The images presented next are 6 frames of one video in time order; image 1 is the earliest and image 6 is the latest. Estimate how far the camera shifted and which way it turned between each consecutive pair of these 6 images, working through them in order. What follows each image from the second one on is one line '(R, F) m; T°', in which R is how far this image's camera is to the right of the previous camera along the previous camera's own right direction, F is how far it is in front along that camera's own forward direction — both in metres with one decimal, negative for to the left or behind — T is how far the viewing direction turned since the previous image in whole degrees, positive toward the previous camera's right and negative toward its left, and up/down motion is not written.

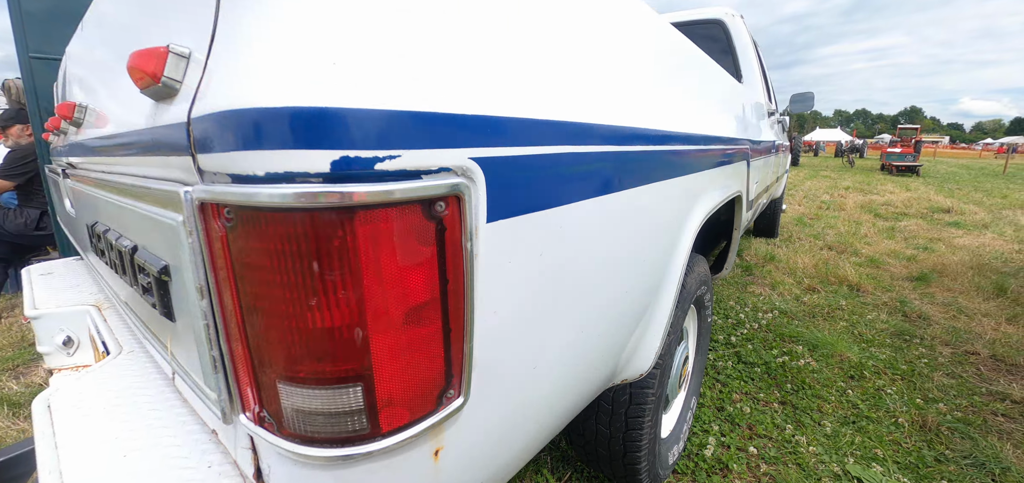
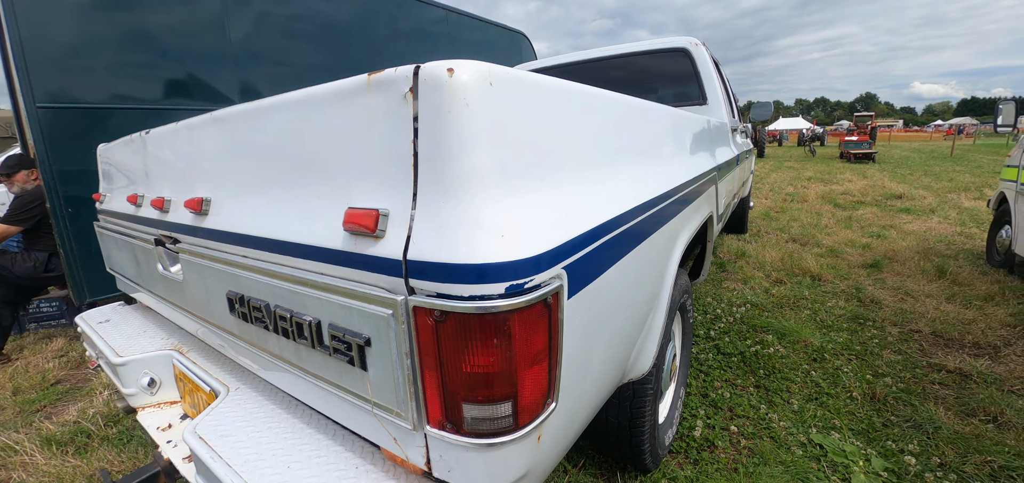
(-0.1, -0.2) m; +3°
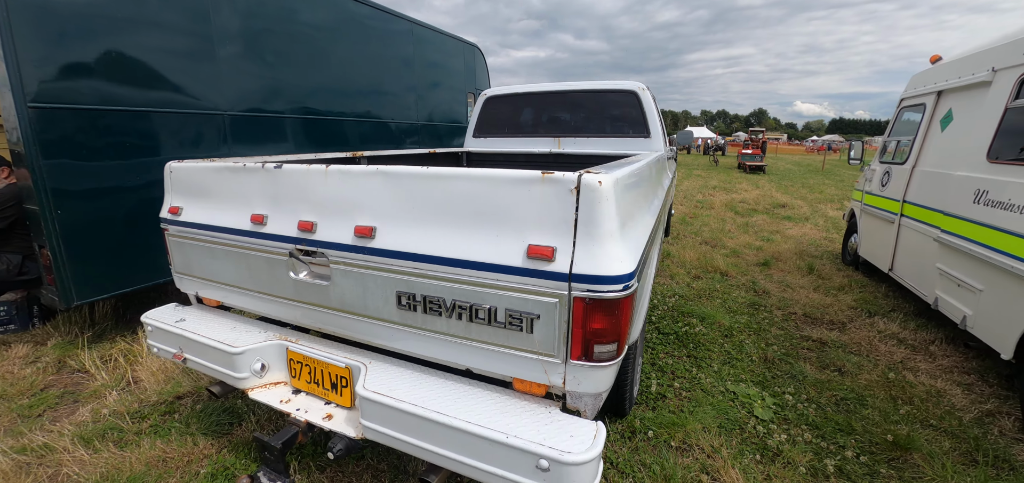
(-0.5, -0.5) m; +10°
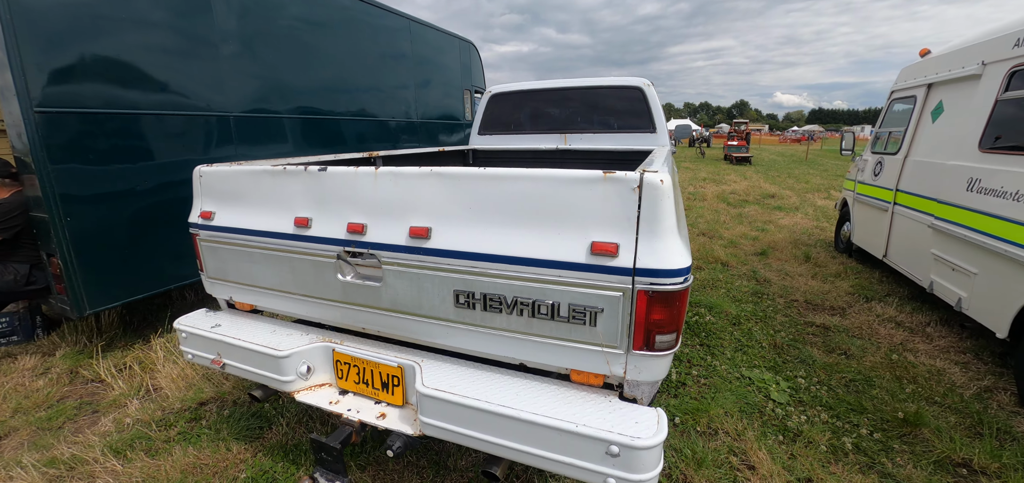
(-0.2, 0.0) m; +2°
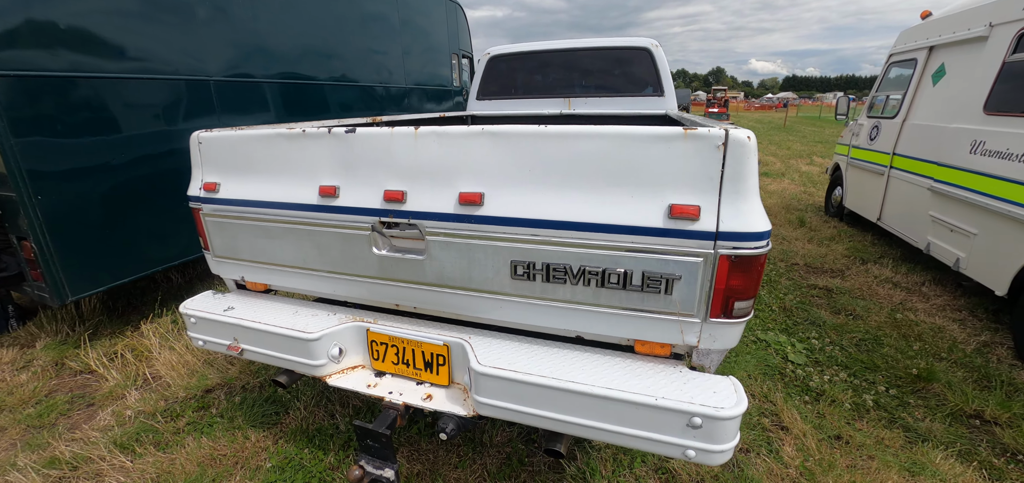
(-0.2, +0.1) m; +3°
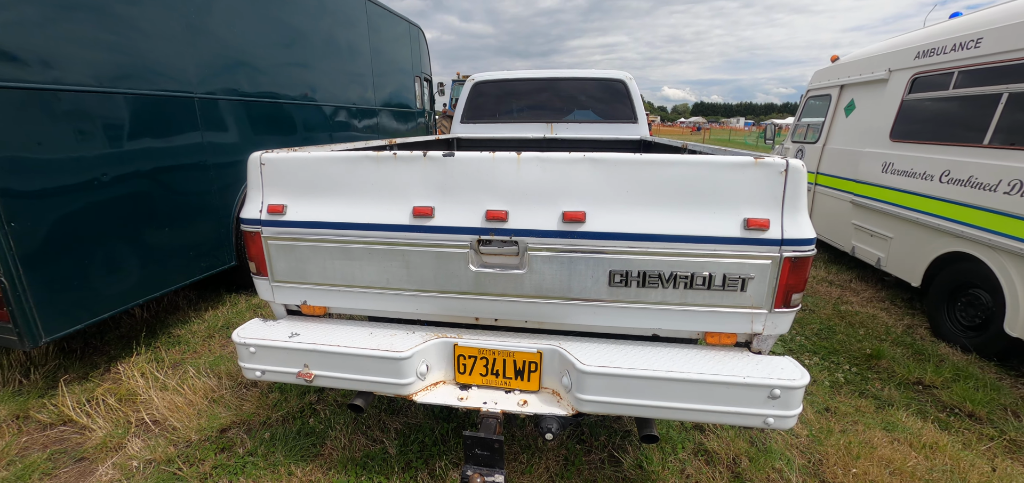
(-0.6, -0.1) m; +9°
